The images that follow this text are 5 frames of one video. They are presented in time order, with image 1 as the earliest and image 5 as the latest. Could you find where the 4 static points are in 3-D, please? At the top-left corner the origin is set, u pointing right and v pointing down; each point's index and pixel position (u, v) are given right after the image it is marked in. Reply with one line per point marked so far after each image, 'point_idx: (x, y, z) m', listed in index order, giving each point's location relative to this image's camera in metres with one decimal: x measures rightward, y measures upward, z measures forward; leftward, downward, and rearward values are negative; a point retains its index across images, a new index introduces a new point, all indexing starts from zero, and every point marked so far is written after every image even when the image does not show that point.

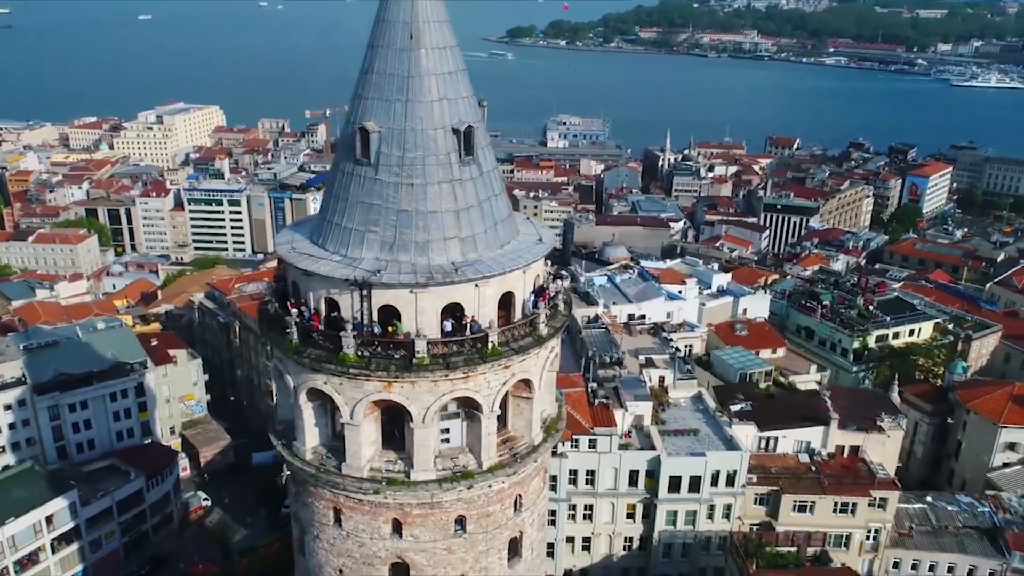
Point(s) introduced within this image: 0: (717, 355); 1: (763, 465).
0: (+4.5, -1.5, +18.4) m
1: (+4.3, -2.9, +14.3) m
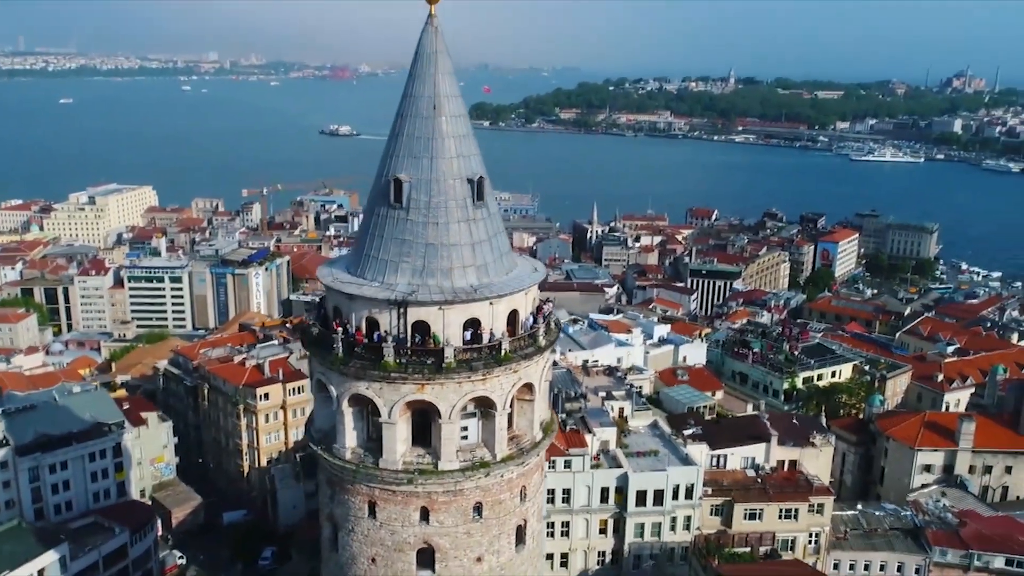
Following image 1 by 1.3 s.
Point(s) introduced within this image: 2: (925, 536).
0: (+3.7, -2.5, +20.3) m
1: (+3.9, -3.6, +16.1) m
2: (+7.7, -4.6, +15.8) m
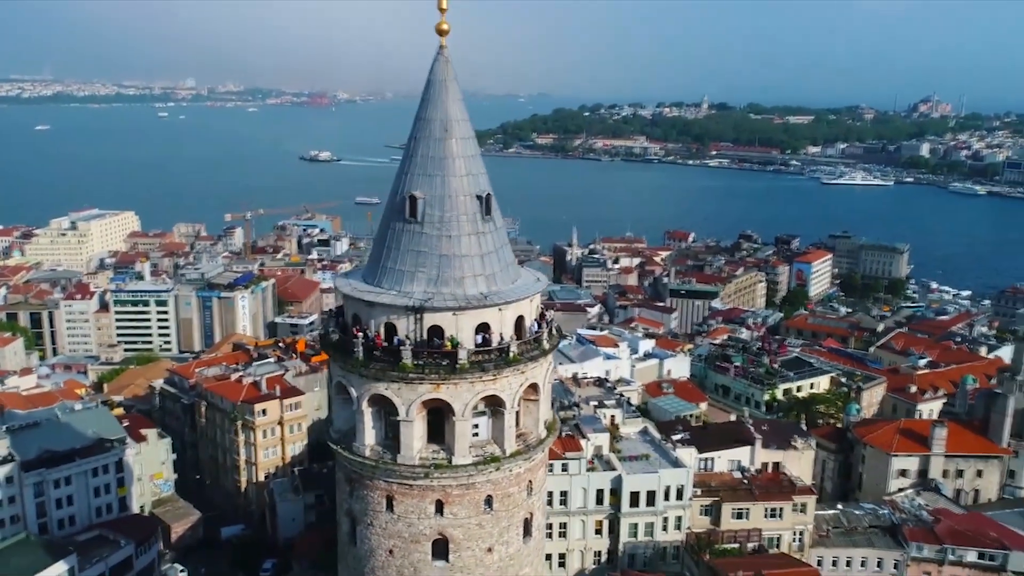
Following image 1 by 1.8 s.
0: (+3.6, -2.9, +21.2) m
1: (+3.8, -3.9, +16.9) m
2: (+7.7, -4.8, +16.7) m
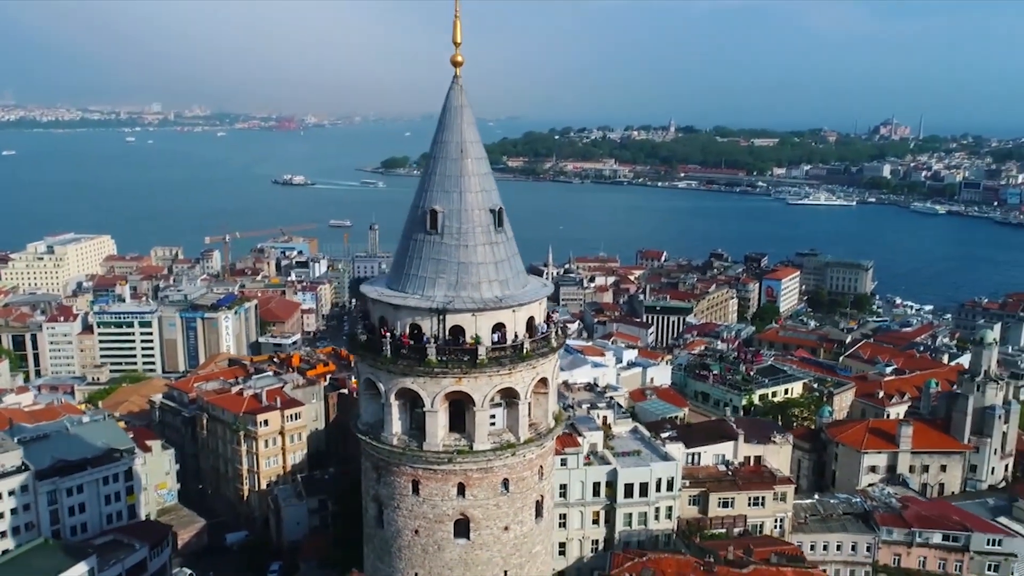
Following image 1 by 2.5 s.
0: (+3.4, -3.1, +22.5) m
1: (+3.9, -4.0, +18.2) m
2: (+7.7, -4.9, +18.1) m
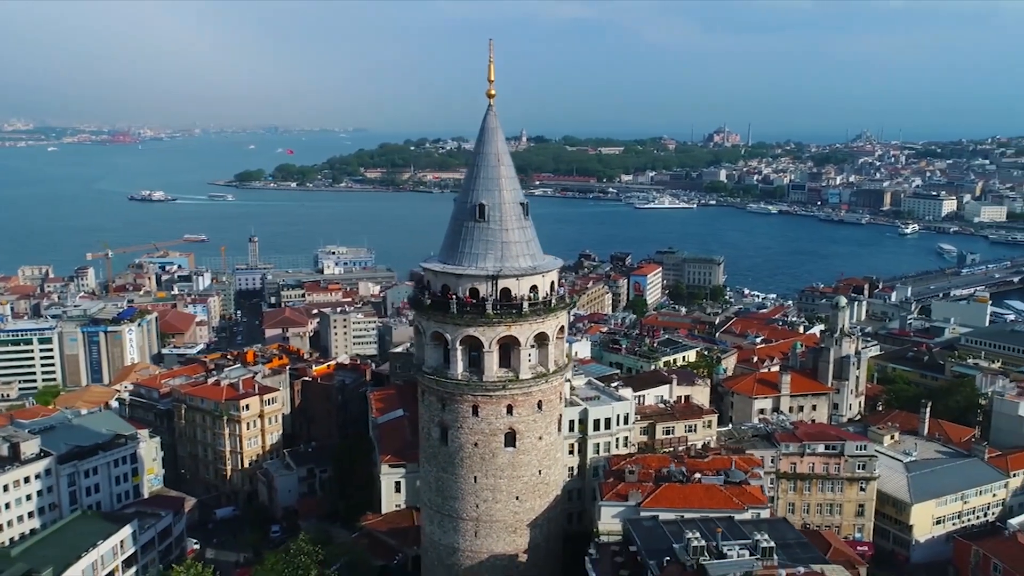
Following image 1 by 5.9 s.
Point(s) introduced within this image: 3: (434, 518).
0: (+2.2, -2.6, +27.1) m
1: (+3.4, -3.4, +22.9) m
2: (+7.3, -4.1, +23.5) m
3: (-1.1, -3.7, +14.0) m
